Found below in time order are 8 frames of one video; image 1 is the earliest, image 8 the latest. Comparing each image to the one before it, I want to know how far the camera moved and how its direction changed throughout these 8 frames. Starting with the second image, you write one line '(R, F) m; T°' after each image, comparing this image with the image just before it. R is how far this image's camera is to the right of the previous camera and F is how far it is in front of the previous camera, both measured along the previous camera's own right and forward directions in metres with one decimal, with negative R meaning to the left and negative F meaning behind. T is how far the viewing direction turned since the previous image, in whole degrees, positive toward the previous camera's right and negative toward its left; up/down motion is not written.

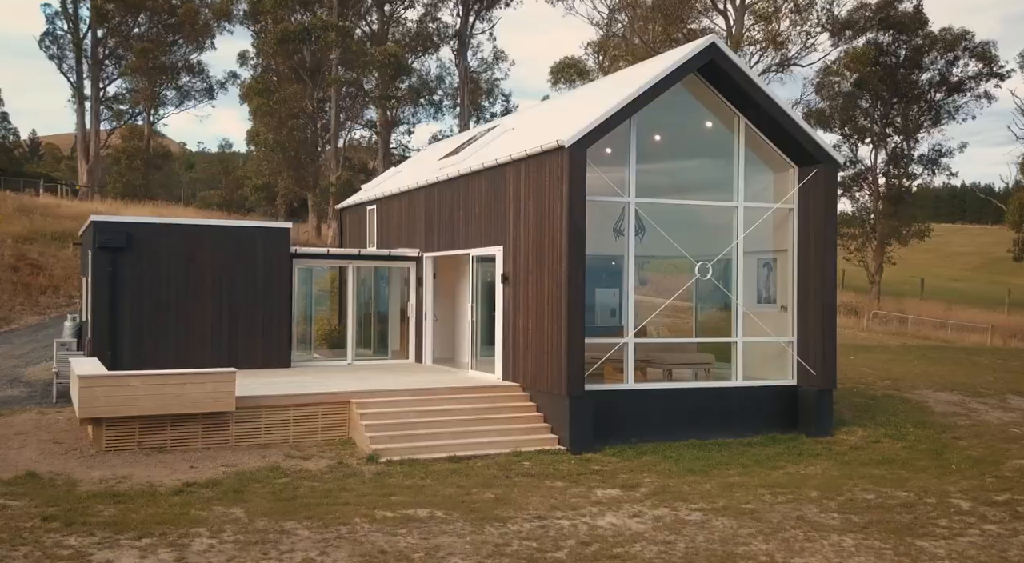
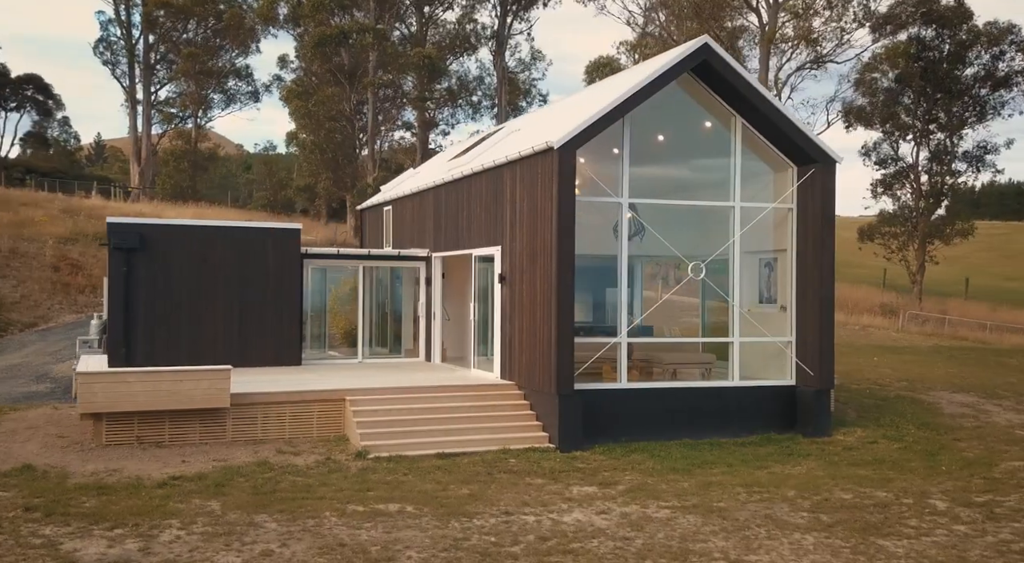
(+0.5, -0.1) m; -2°
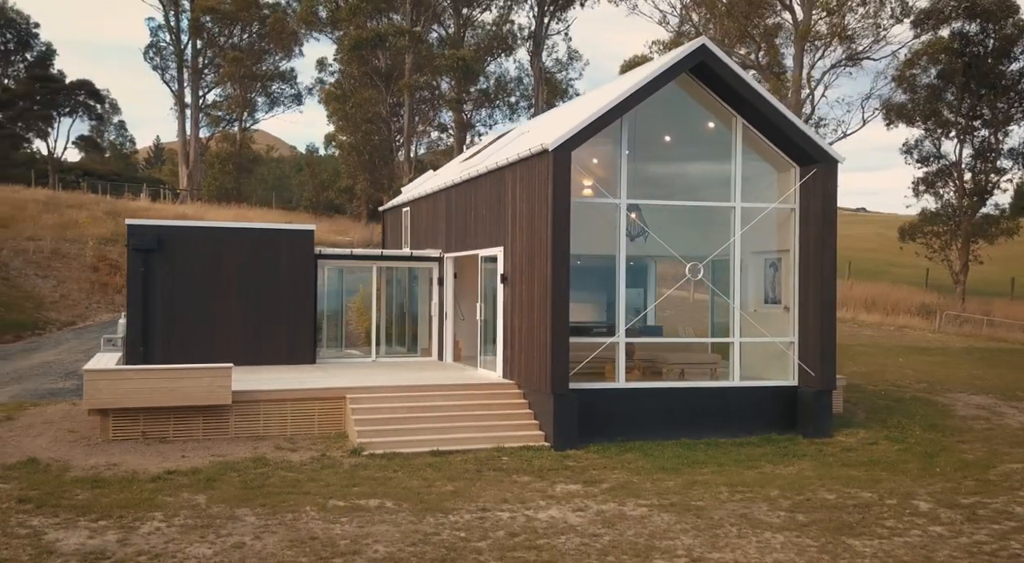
(+0.5, -0.1) m; -2°
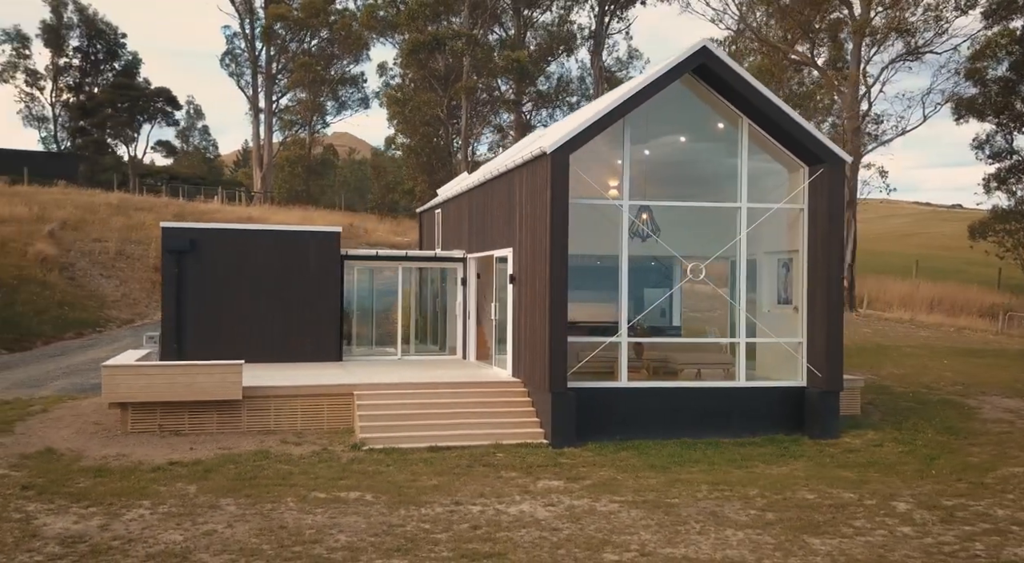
(+0.7, -0.1) m; -4°
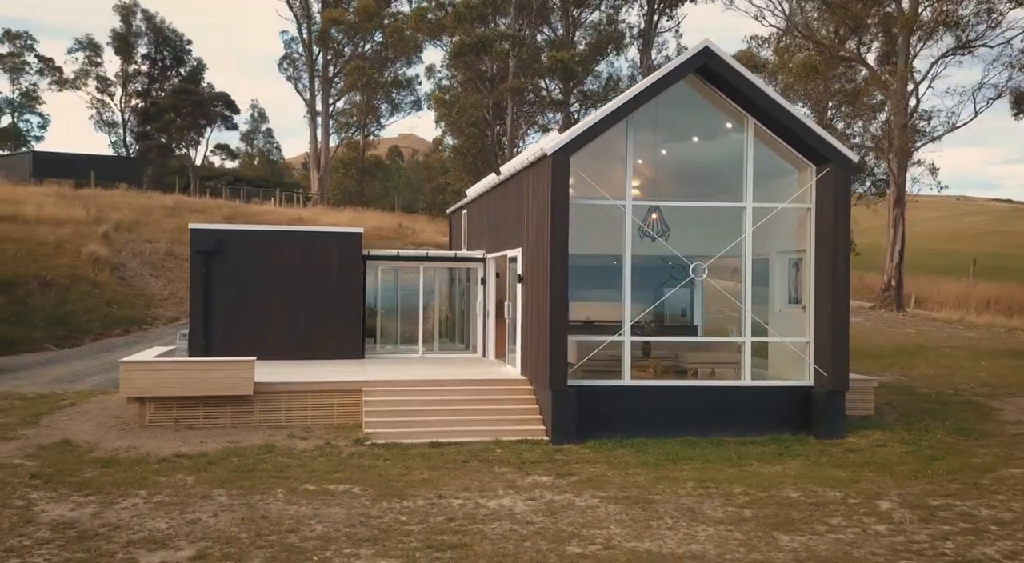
(+0.5, -0.1) m; -3°
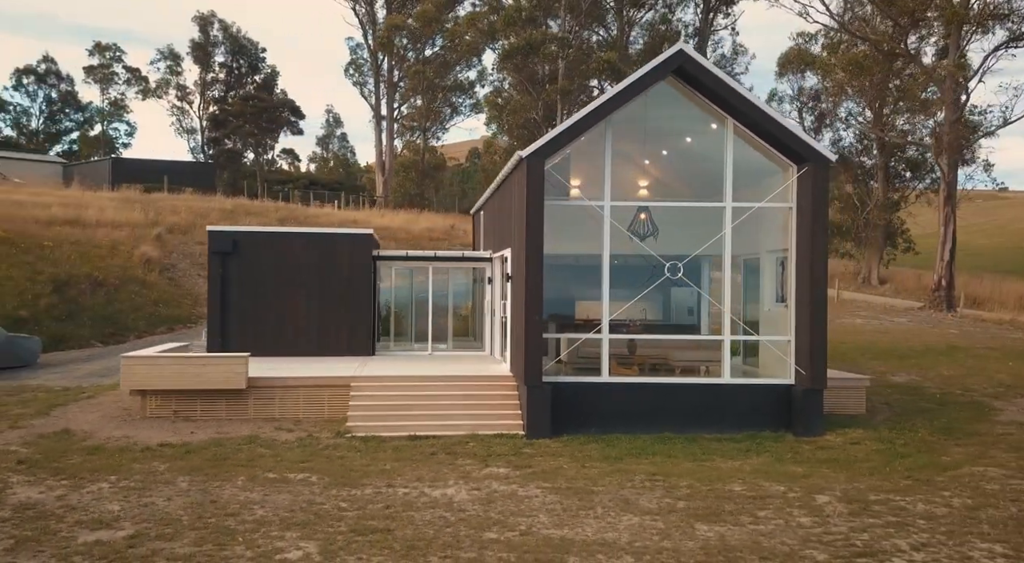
(+0.9, -0.3) m; -3°
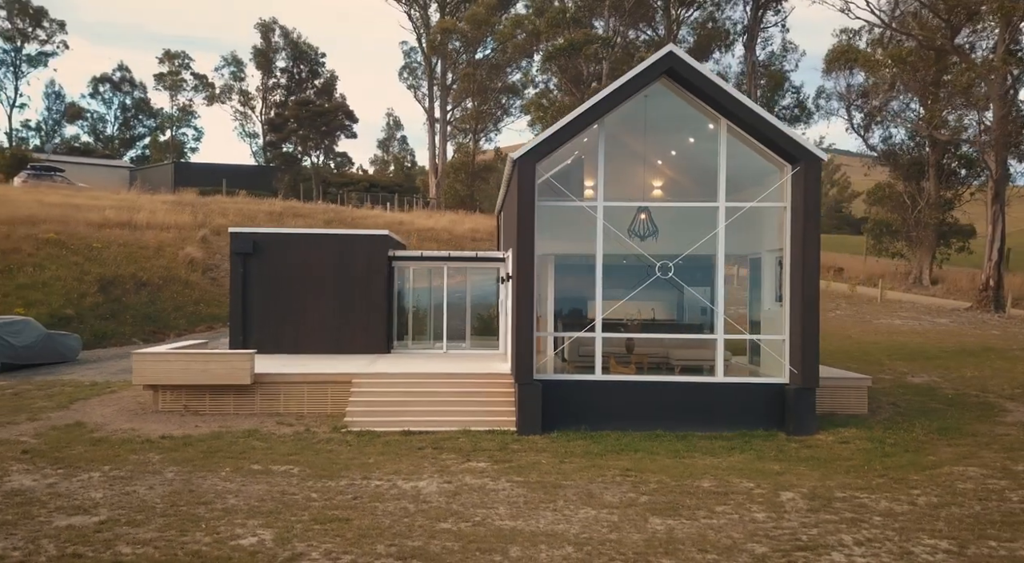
(+0.6, -0.2) m; -3°
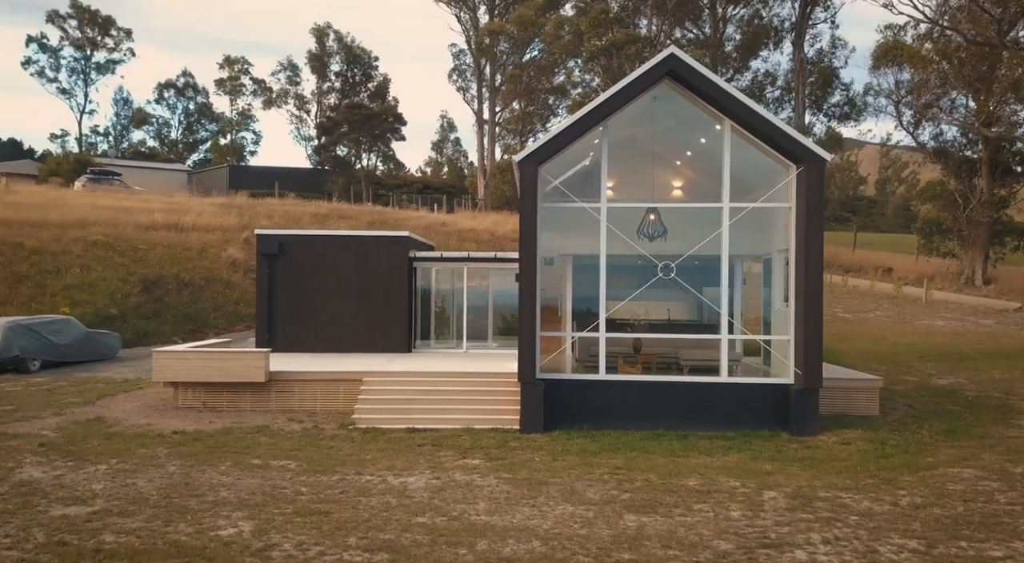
(+0.5, -0.2) m; -3°
